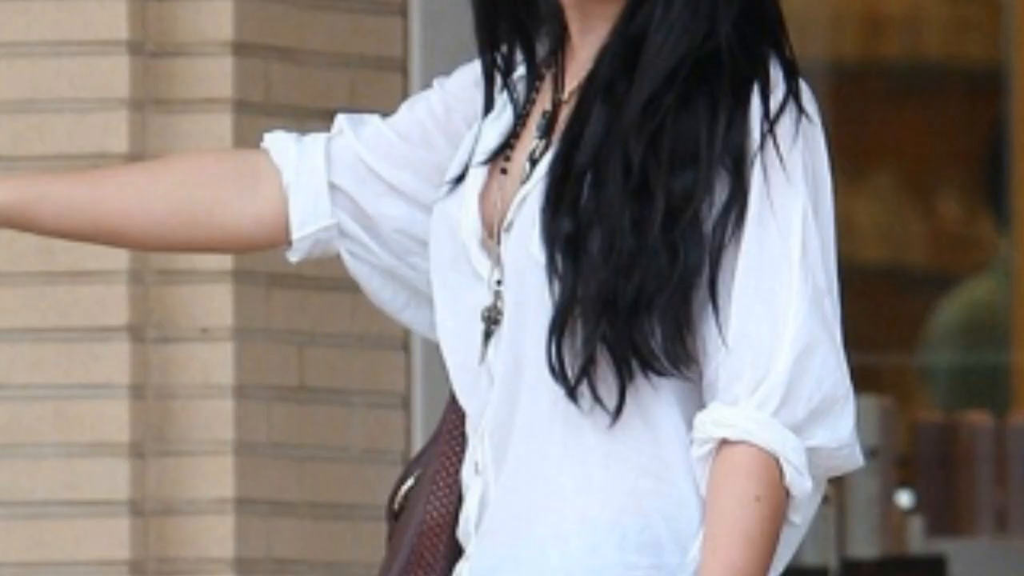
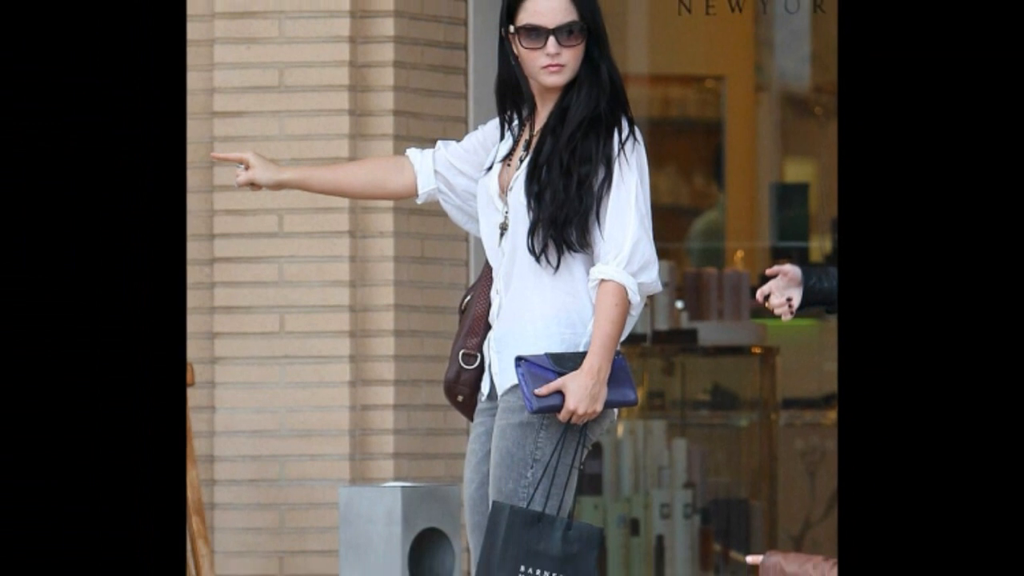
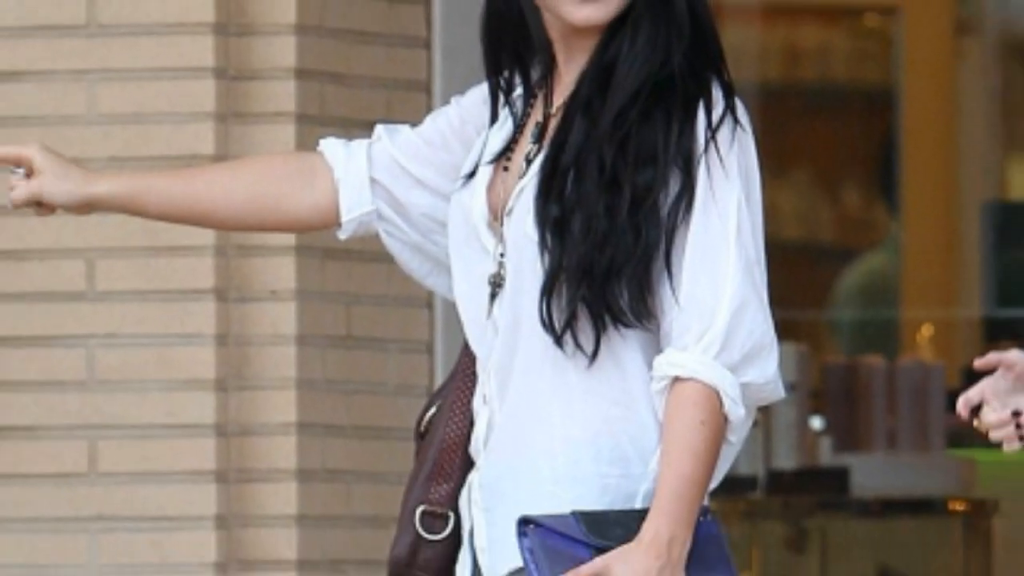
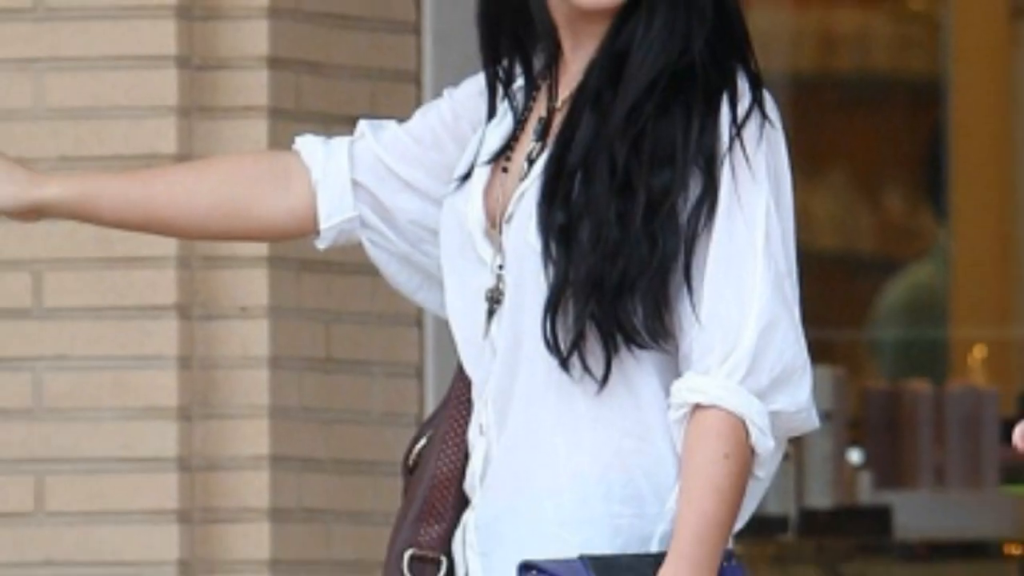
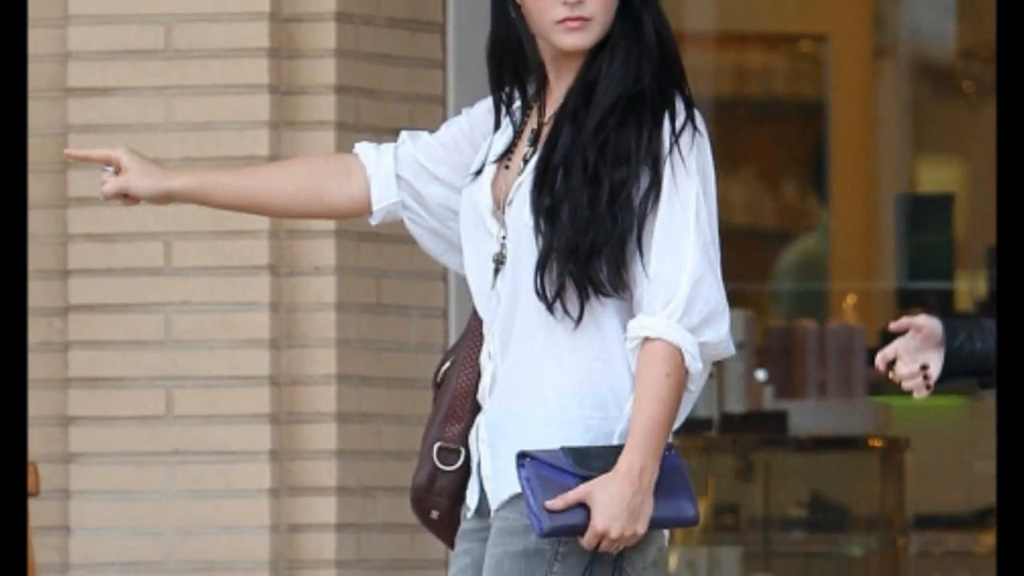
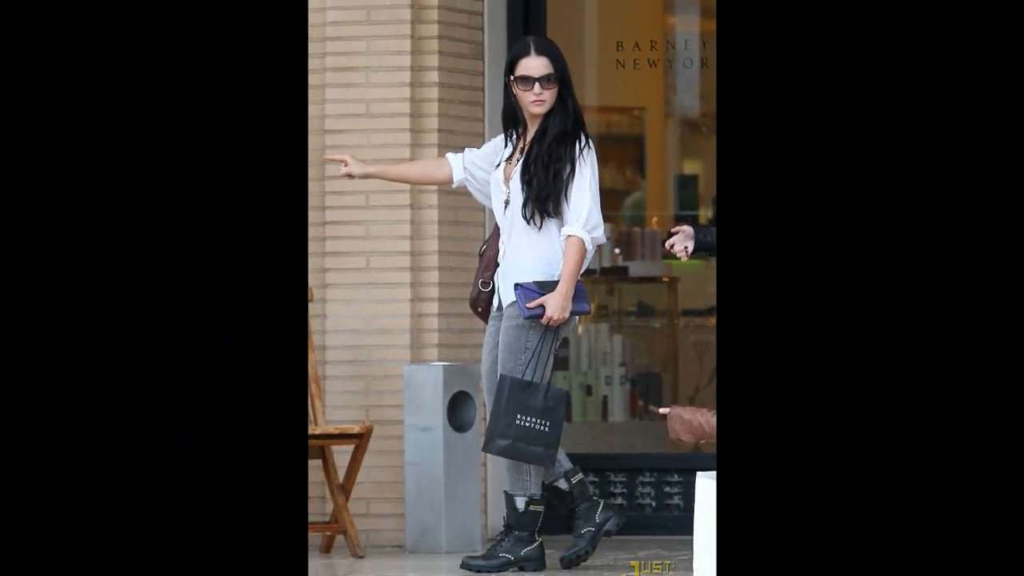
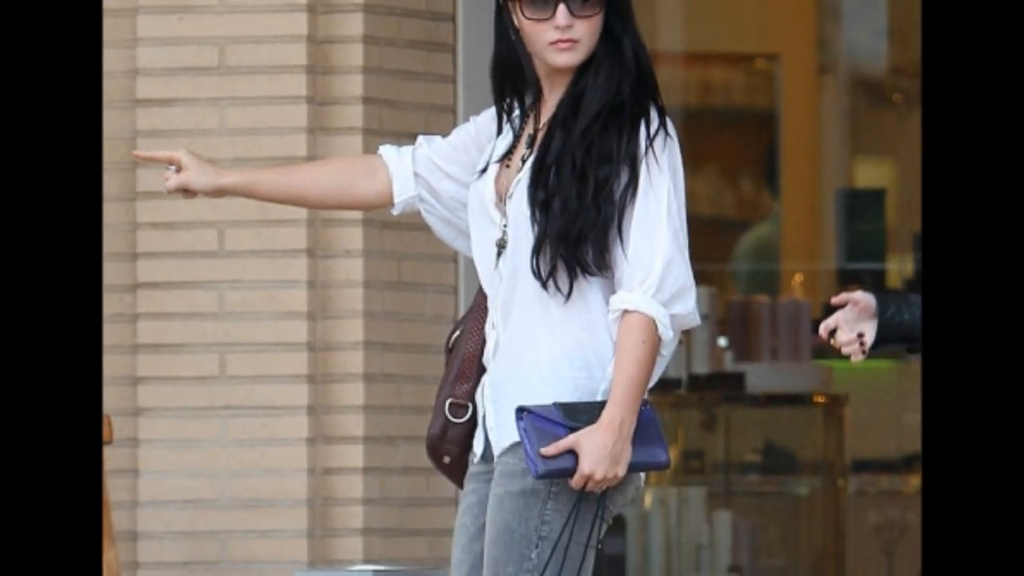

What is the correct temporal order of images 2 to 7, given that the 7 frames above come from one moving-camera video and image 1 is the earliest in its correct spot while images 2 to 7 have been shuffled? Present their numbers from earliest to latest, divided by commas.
4, 3, 5, 7, 2, 6
